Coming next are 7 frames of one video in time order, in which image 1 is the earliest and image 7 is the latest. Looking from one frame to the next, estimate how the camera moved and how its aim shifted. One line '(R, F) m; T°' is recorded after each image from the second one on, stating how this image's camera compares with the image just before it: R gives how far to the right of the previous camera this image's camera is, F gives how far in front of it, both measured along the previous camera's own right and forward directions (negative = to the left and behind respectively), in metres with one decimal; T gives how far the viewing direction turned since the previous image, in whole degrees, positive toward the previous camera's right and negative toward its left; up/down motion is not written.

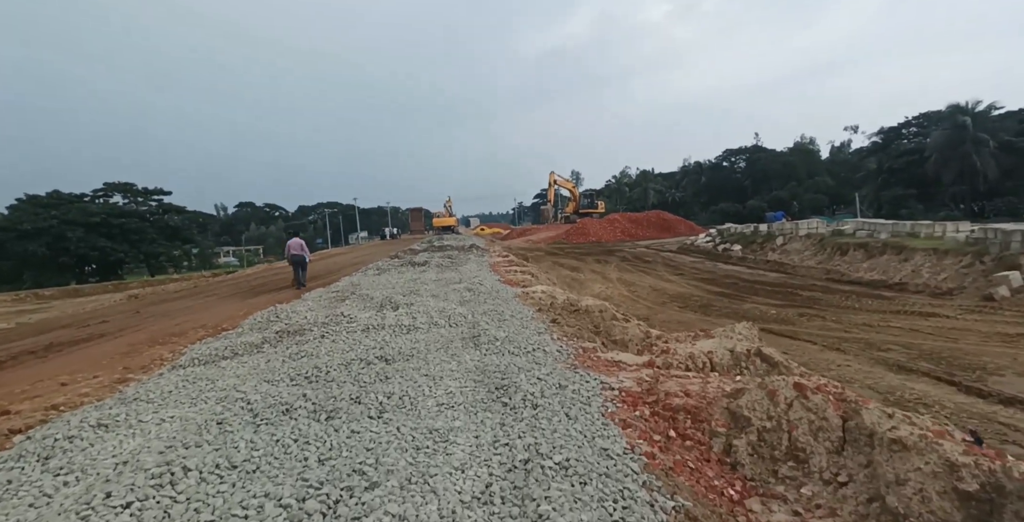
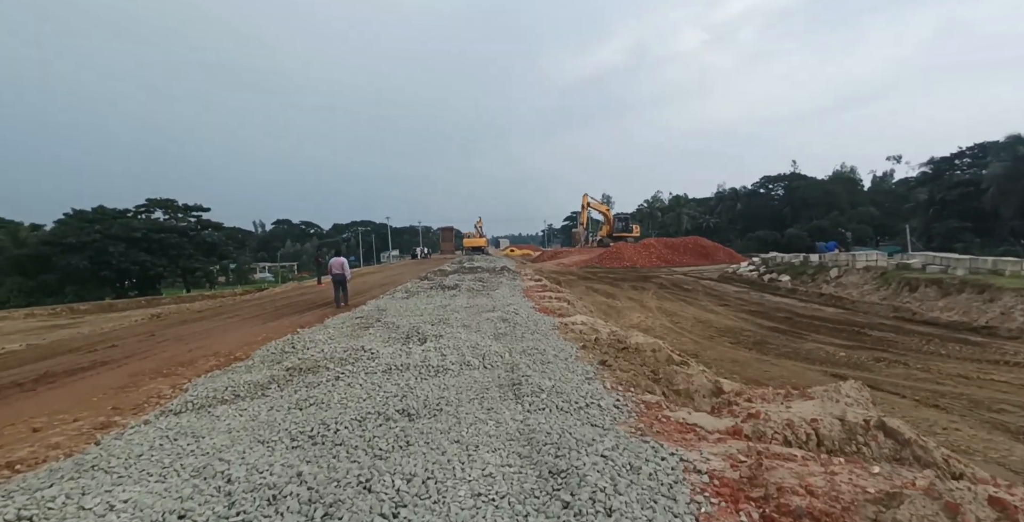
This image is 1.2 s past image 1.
(-0.2, +0.9) m; -3°
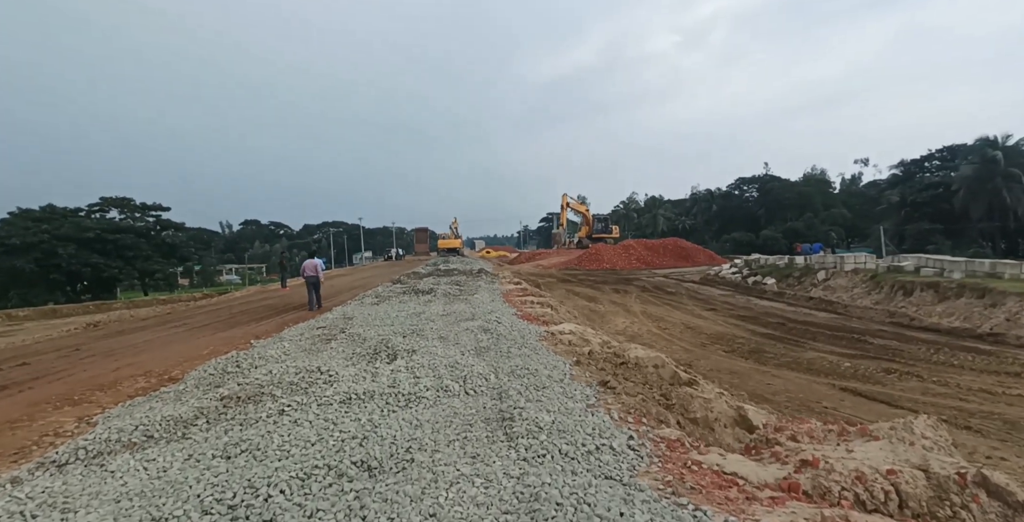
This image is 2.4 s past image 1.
(-0.1, +1.0) m; +3°
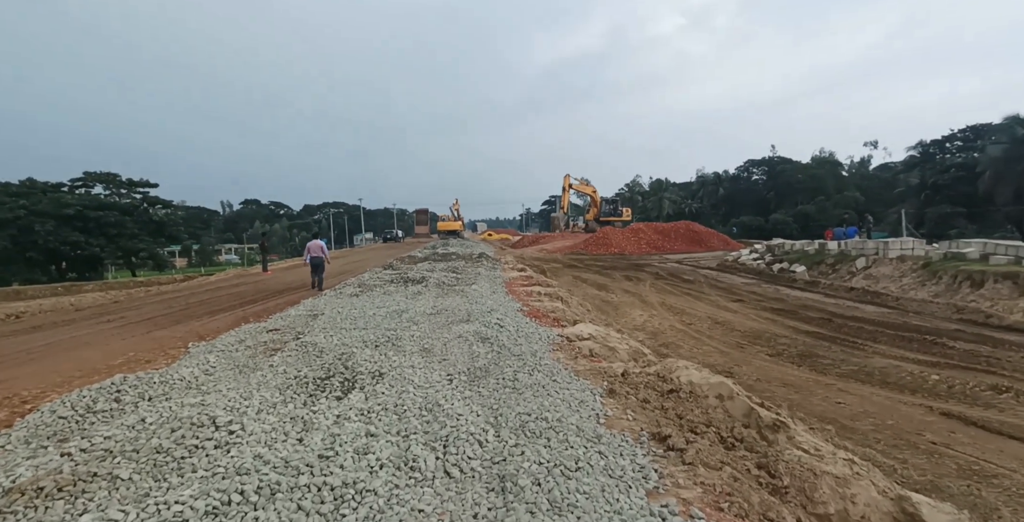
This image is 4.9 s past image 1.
(-0.1, +2.1) m; 0°
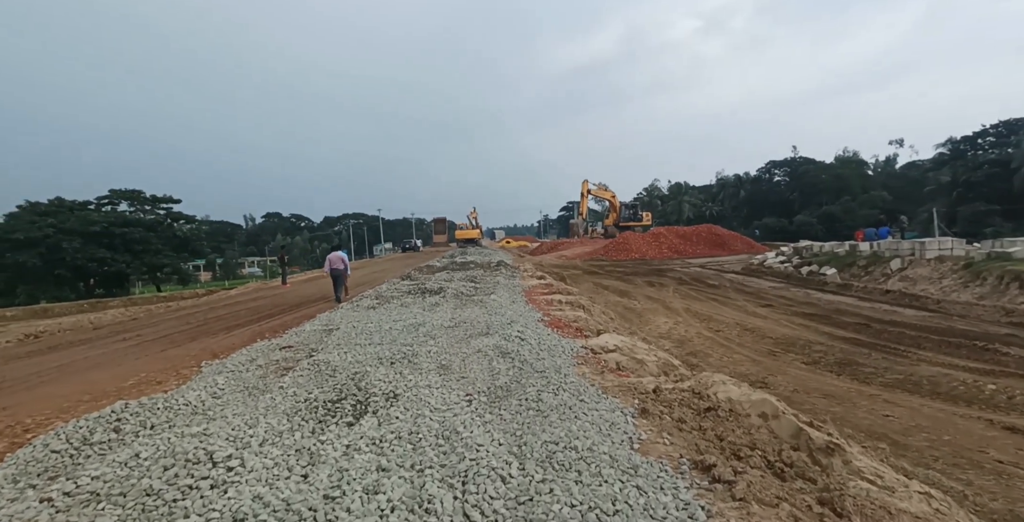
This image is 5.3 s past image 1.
(0.0, +0.3) m; -2°
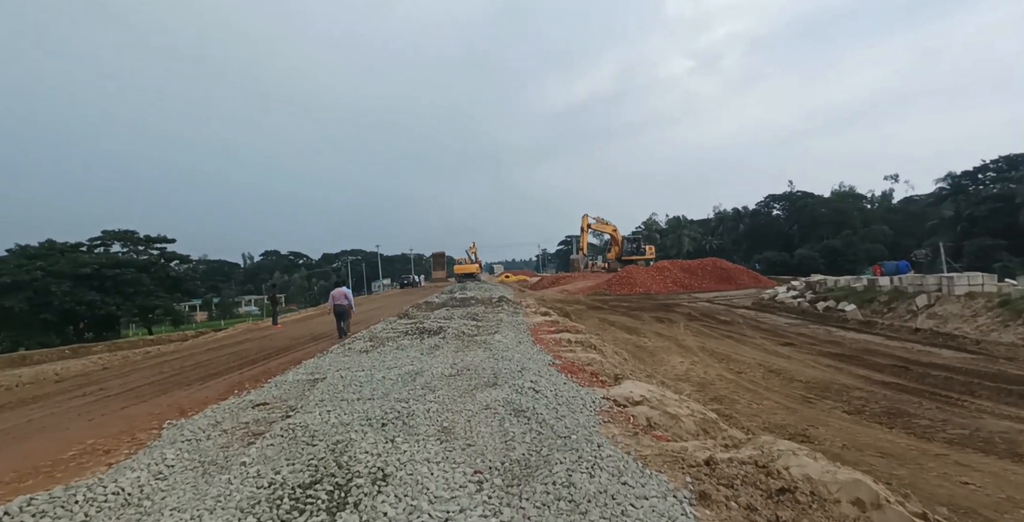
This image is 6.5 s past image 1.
(-0.2, +0.9) m; 0°
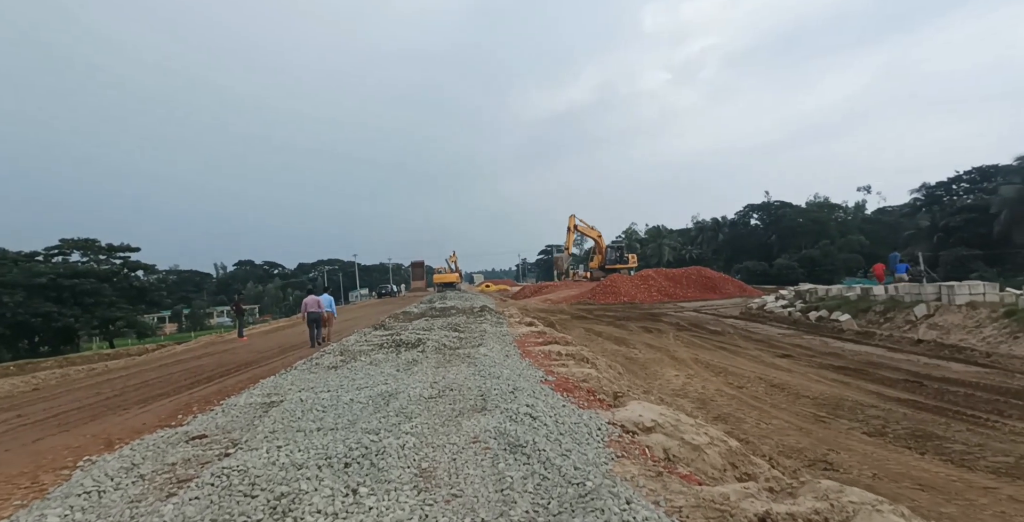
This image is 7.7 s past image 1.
(-0.1, +1.0) m; +2°
